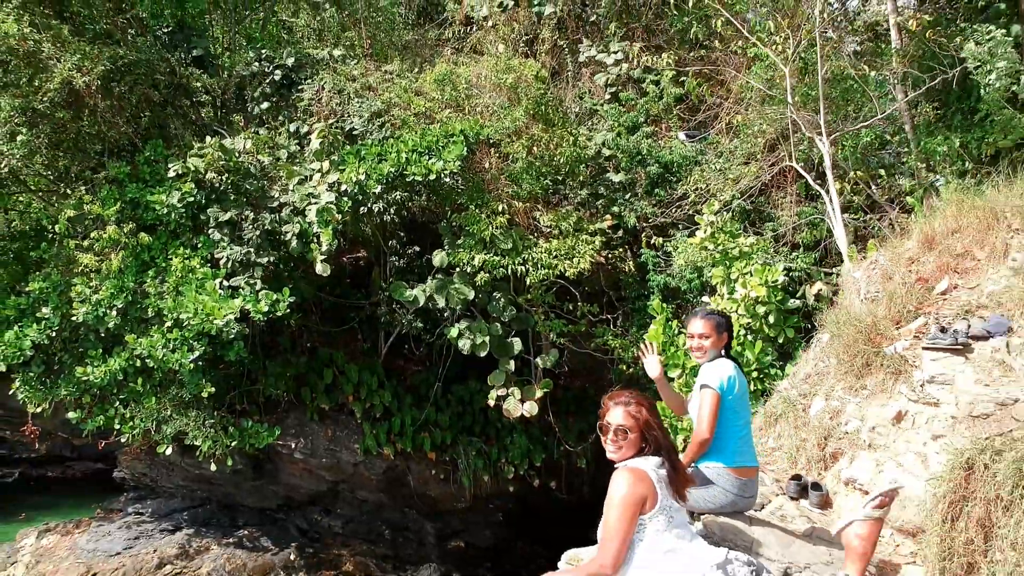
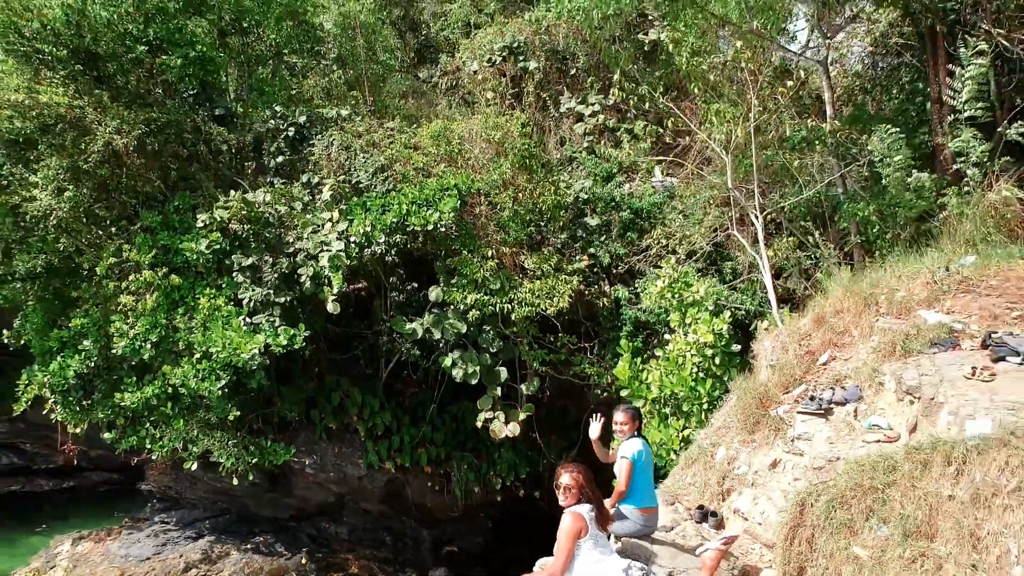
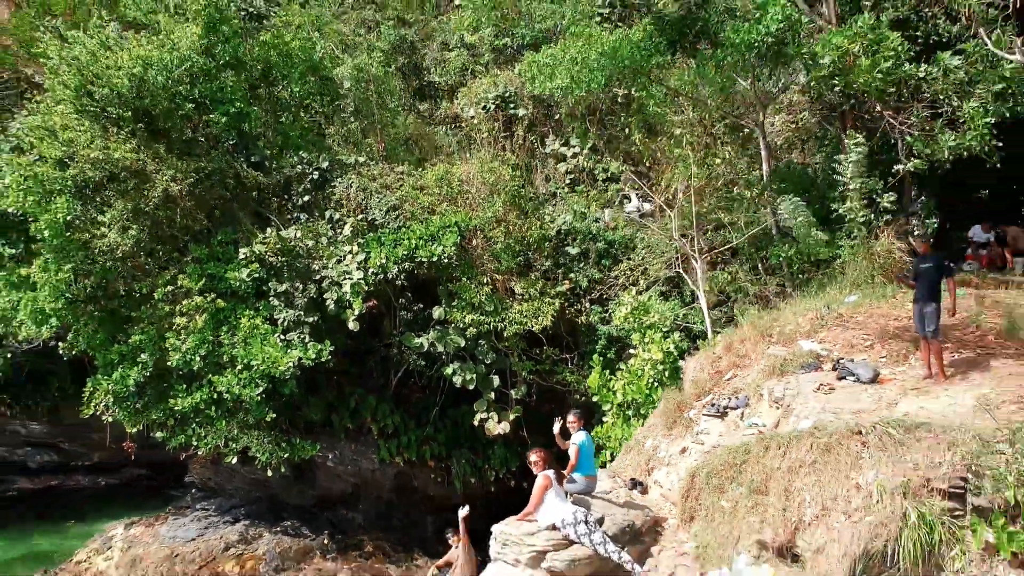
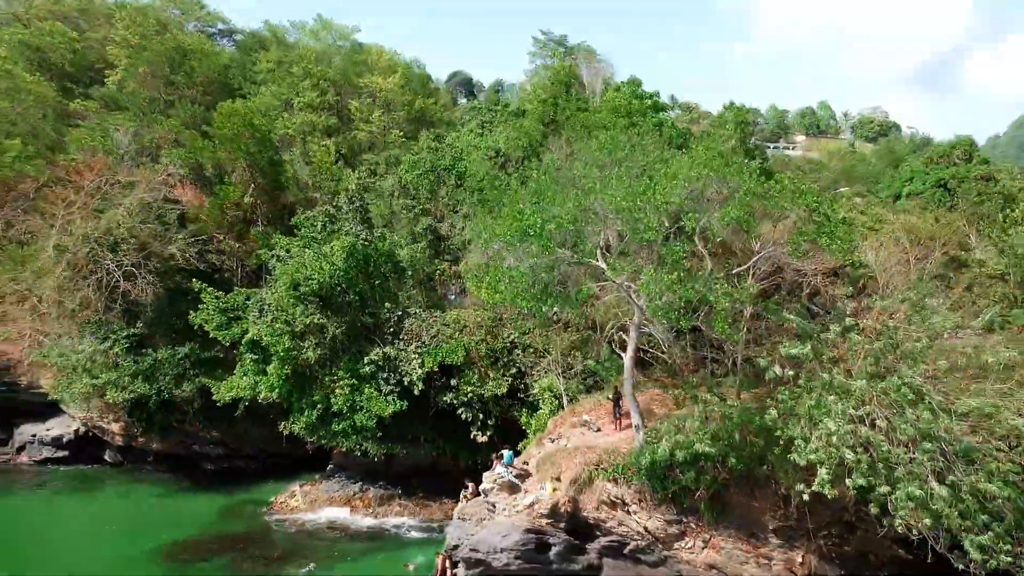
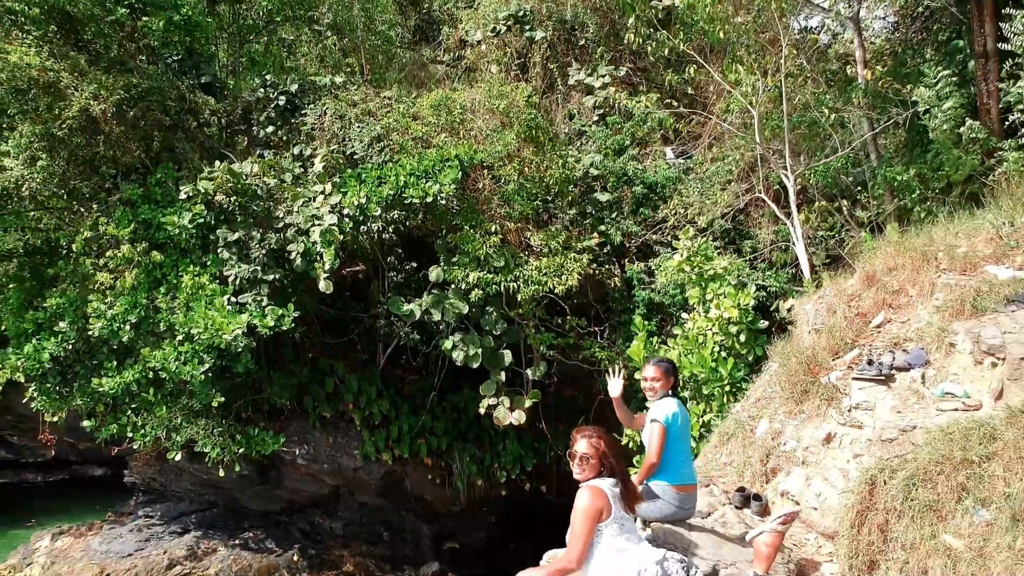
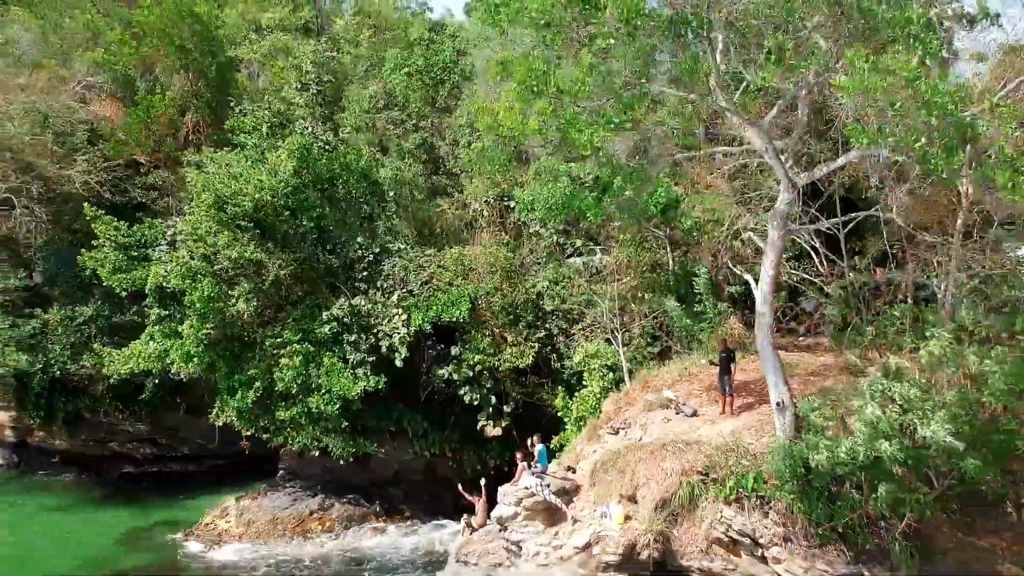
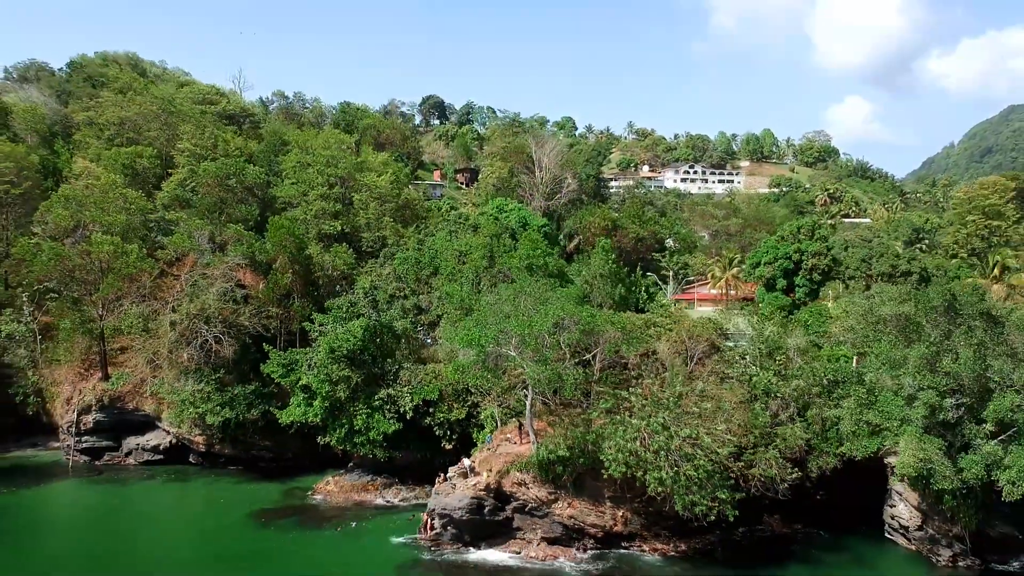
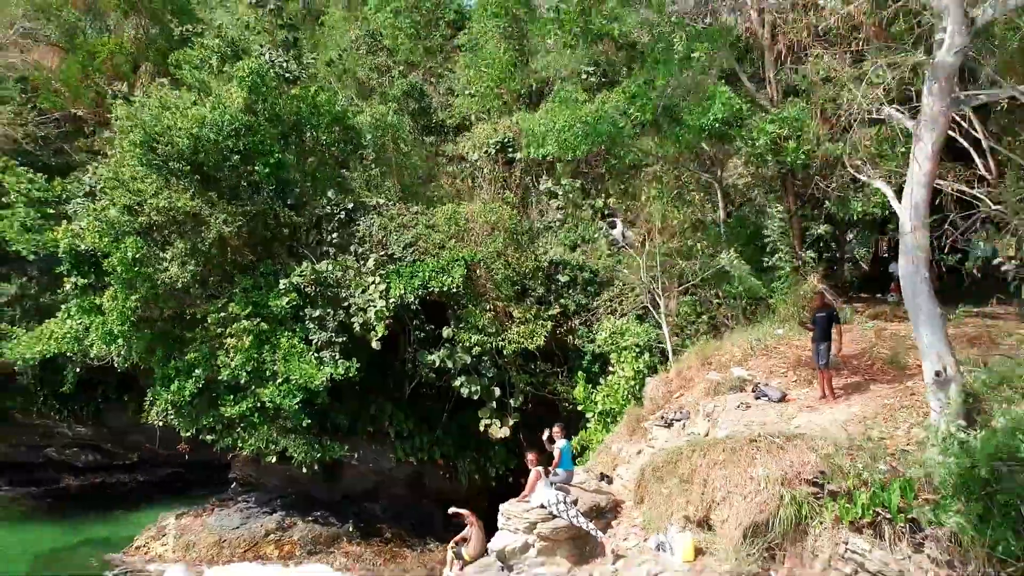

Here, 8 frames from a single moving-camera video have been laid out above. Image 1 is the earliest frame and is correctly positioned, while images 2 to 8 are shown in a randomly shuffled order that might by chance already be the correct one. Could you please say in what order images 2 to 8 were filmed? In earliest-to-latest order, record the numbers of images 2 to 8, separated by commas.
5, 2, 3, 8, 6, 4, 7
